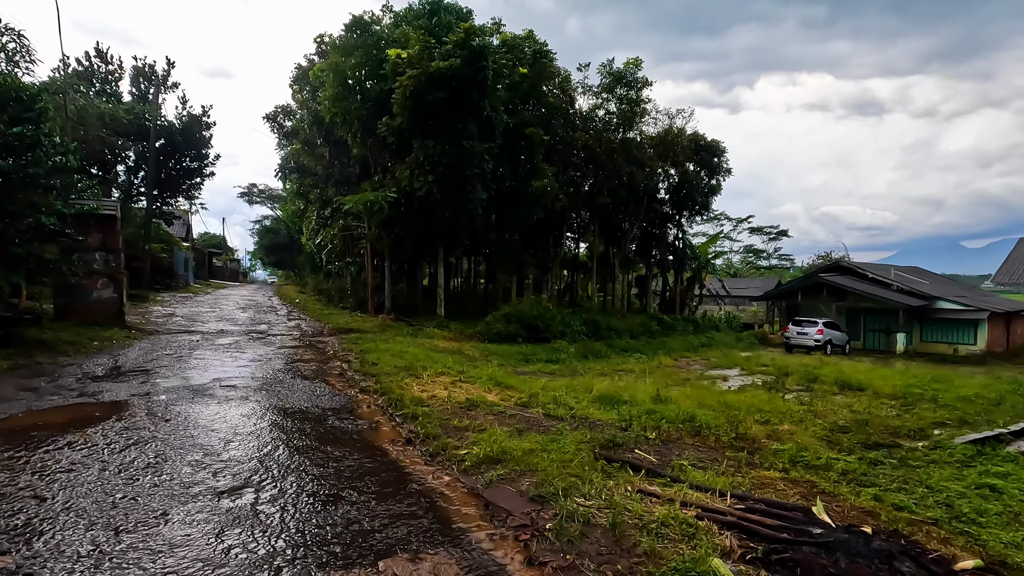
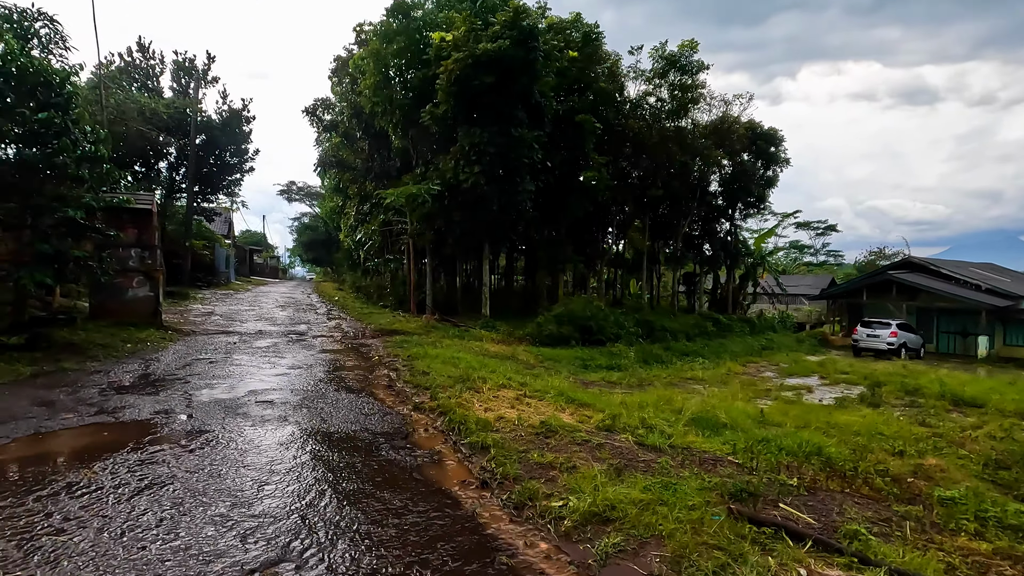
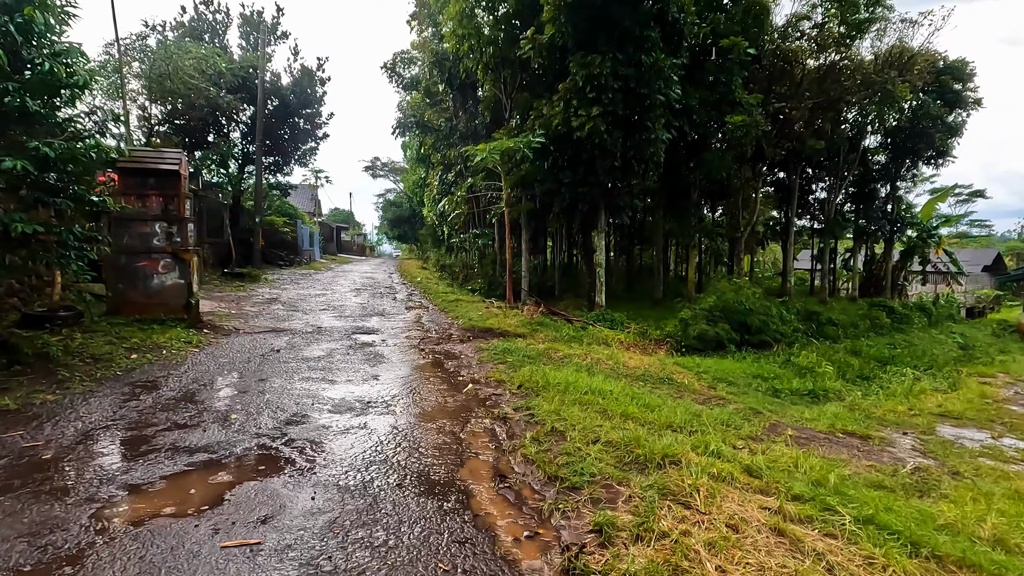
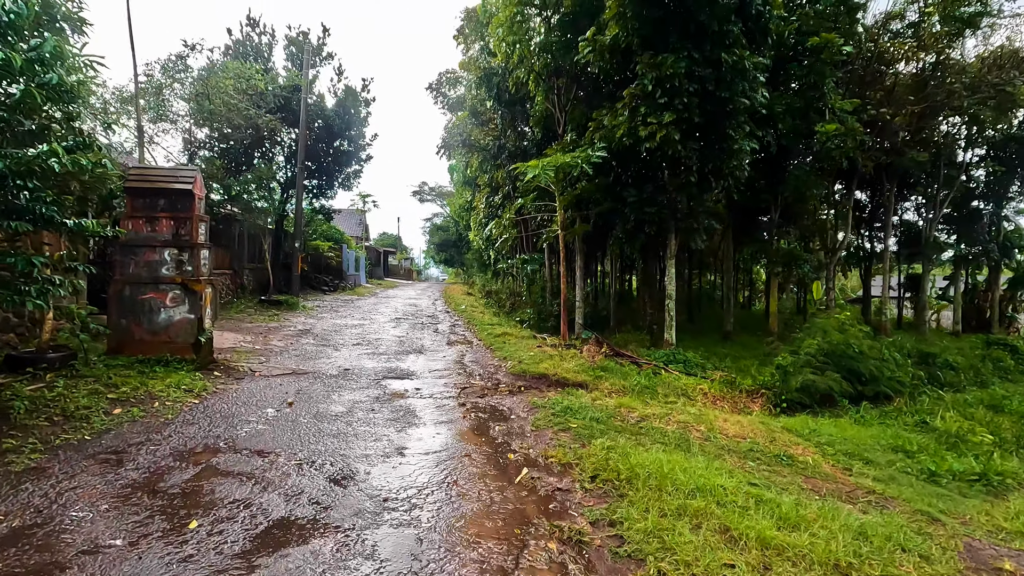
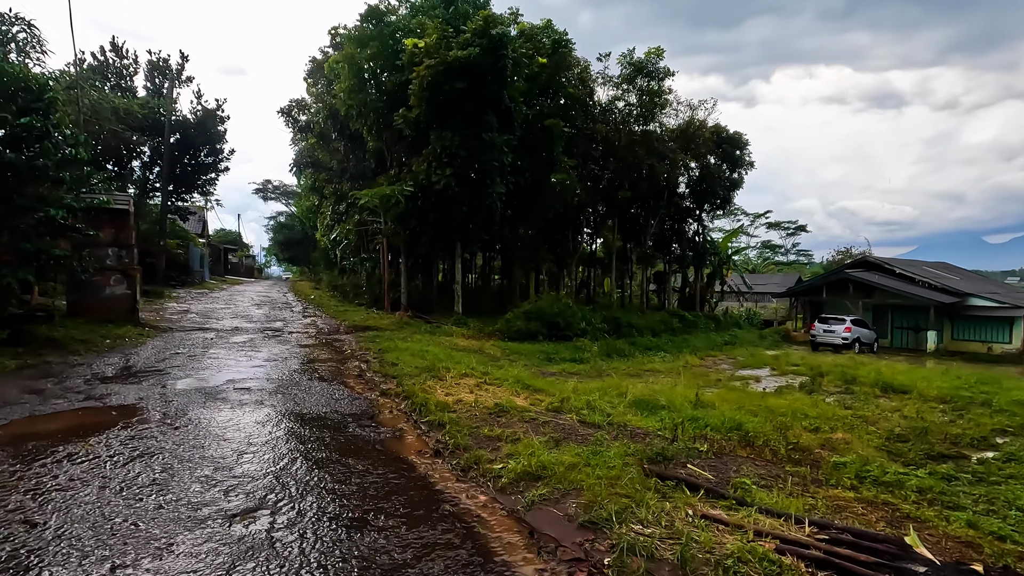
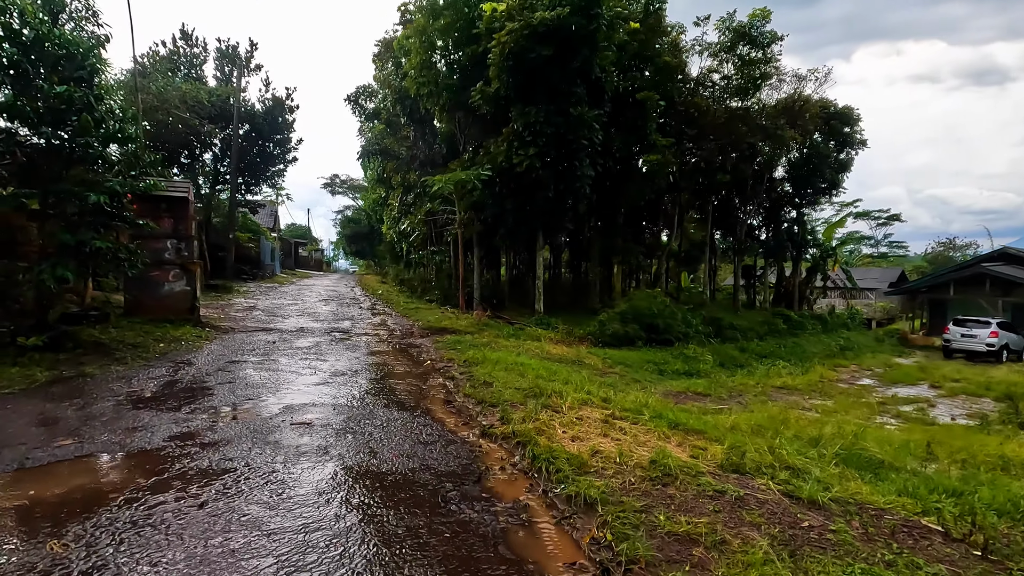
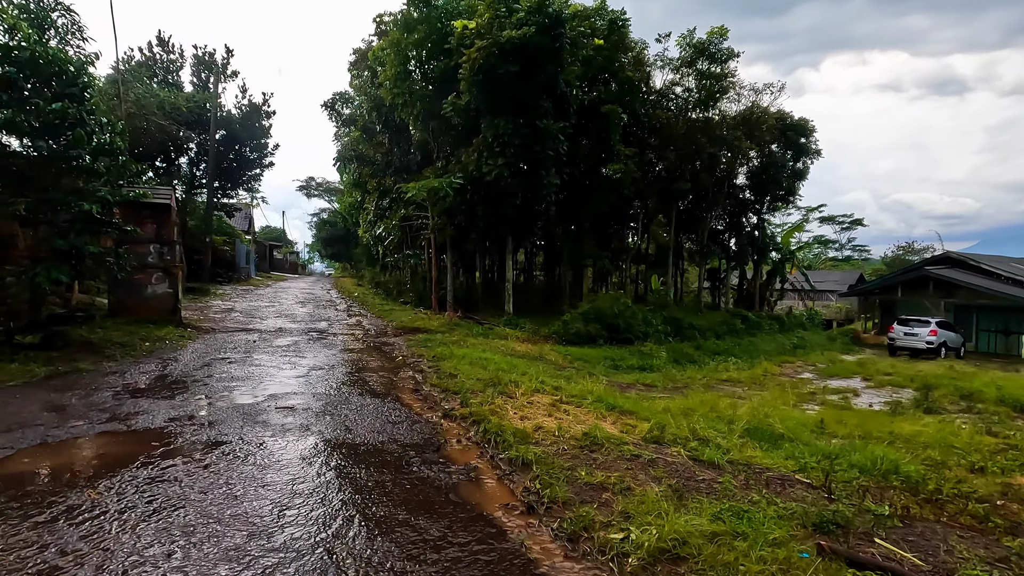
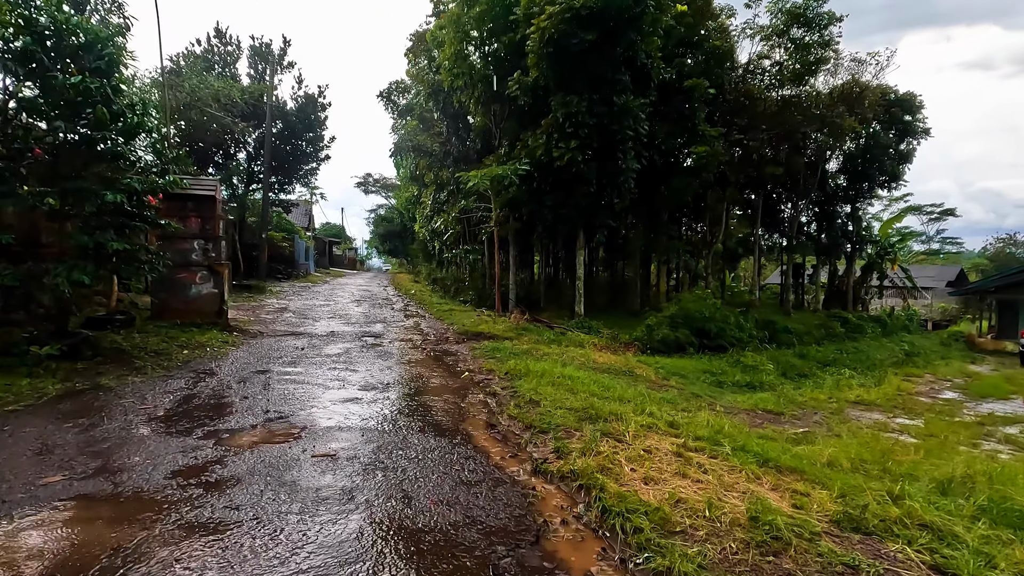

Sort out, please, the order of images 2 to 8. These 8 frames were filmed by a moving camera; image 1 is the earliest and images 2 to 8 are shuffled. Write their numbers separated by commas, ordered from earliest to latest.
5, 2, 7, 6, 8, 3, 4
